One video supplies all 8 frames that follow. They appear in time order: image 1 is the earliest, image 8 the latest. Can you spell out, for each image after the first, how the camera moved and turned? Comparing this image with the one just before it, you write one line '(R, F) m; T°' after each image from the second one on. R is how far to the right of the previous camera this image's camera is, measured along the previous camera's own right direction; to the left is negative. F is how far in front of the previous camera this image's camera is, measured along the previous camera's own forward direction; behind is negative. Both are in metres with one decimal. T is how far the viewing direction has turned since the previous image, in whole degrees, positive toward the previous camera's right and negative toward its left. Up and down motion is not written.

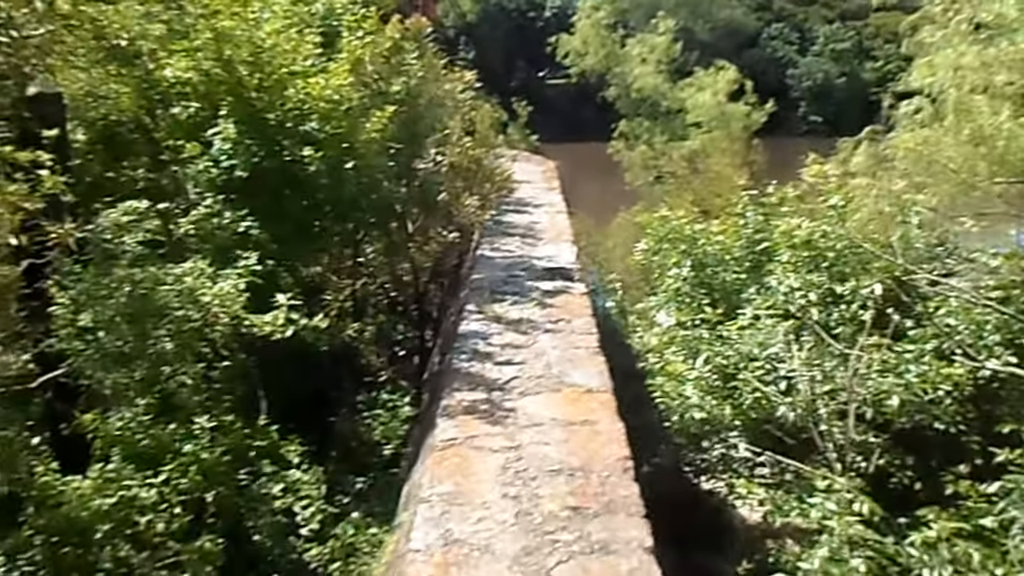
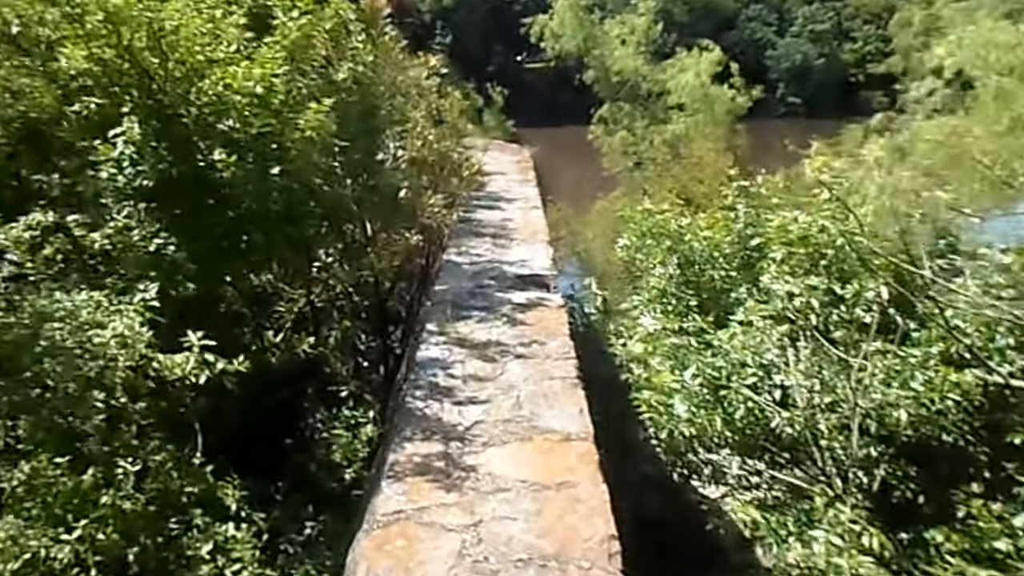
(0.0, +0.4) m; +1°
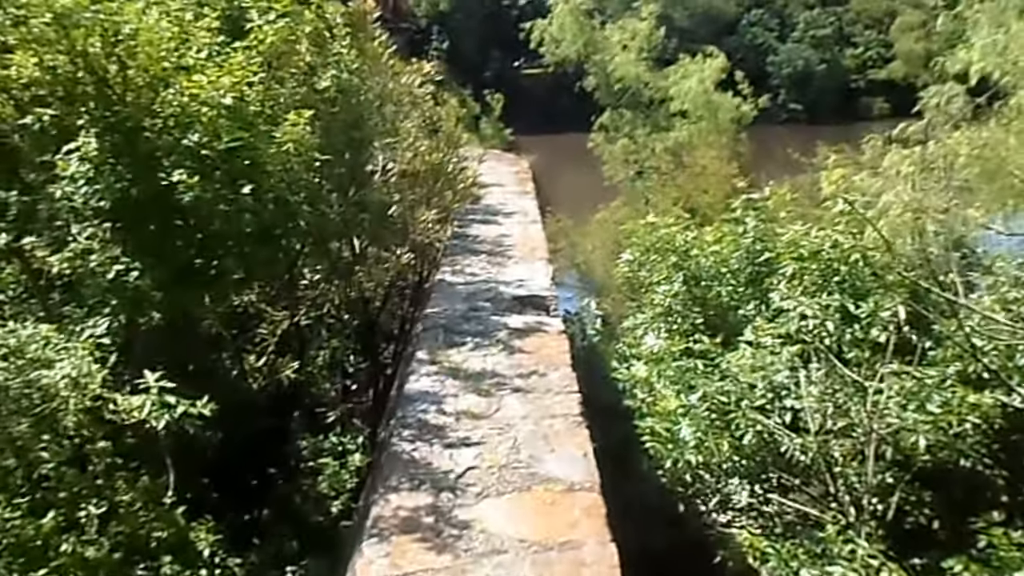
(0.0, +0.2) m; 0°
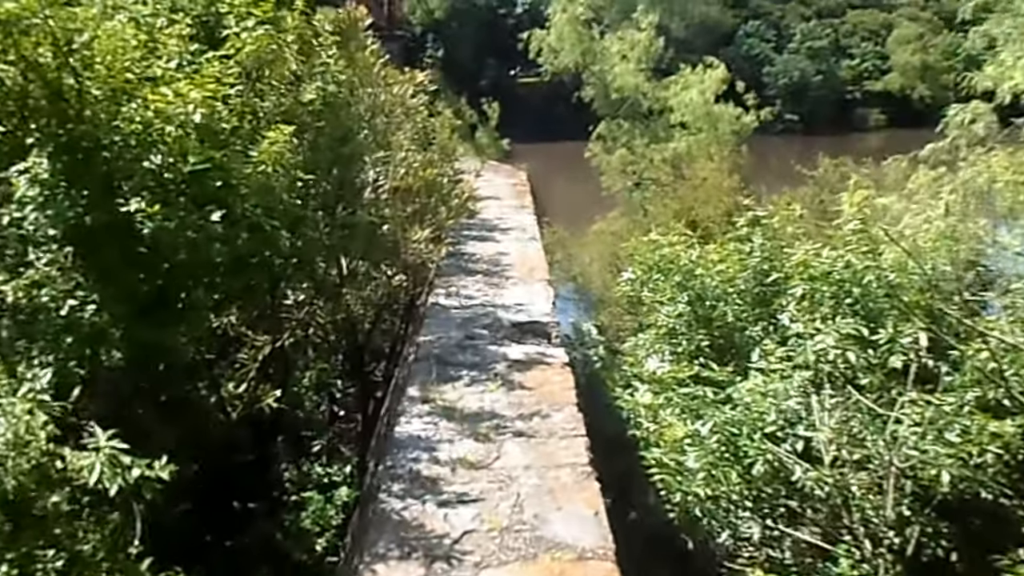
(0.0, +0.2) m; 0°
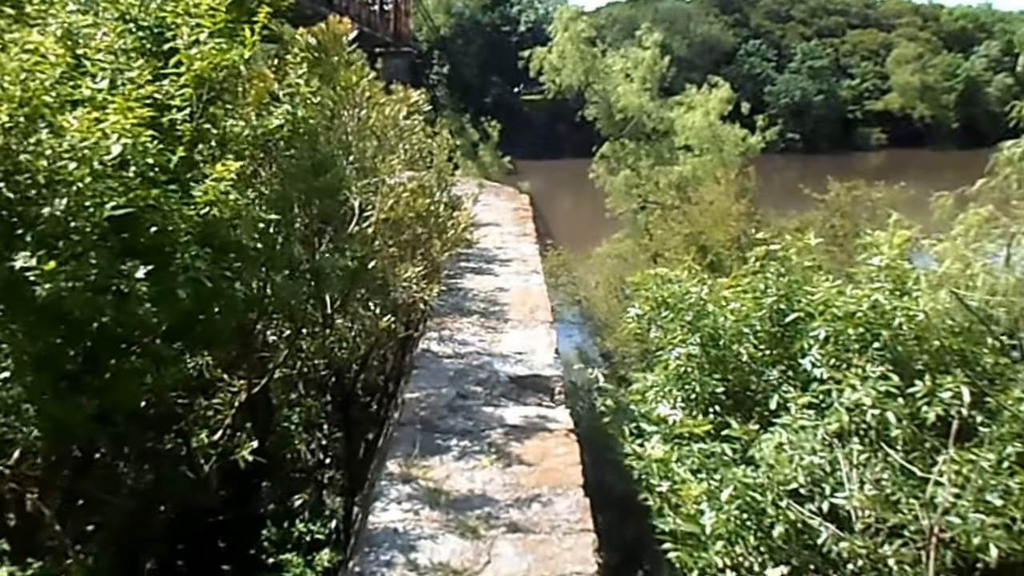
(0.0, +0.4) m; 0°
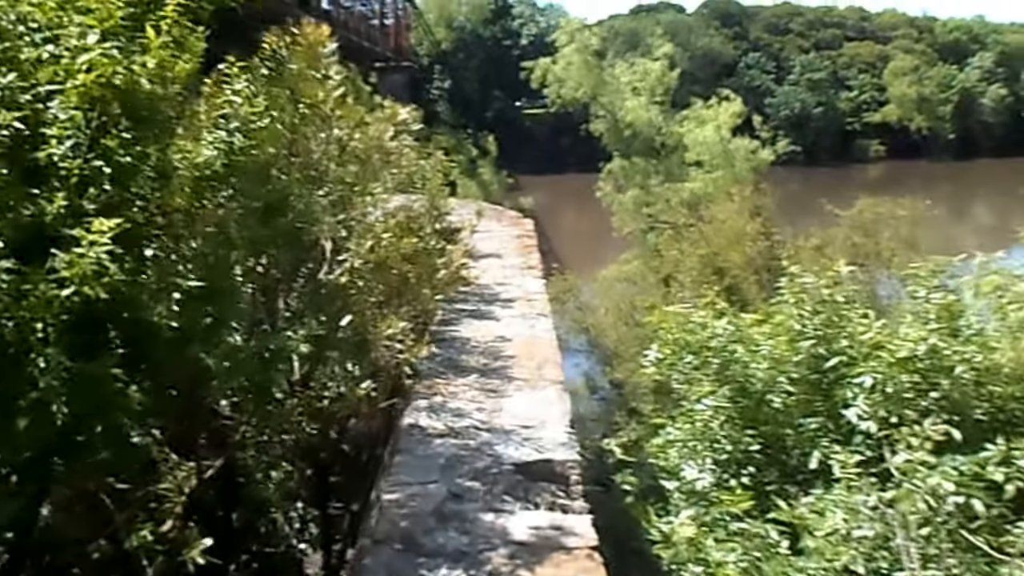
(0.0, +0.5) m; 0°
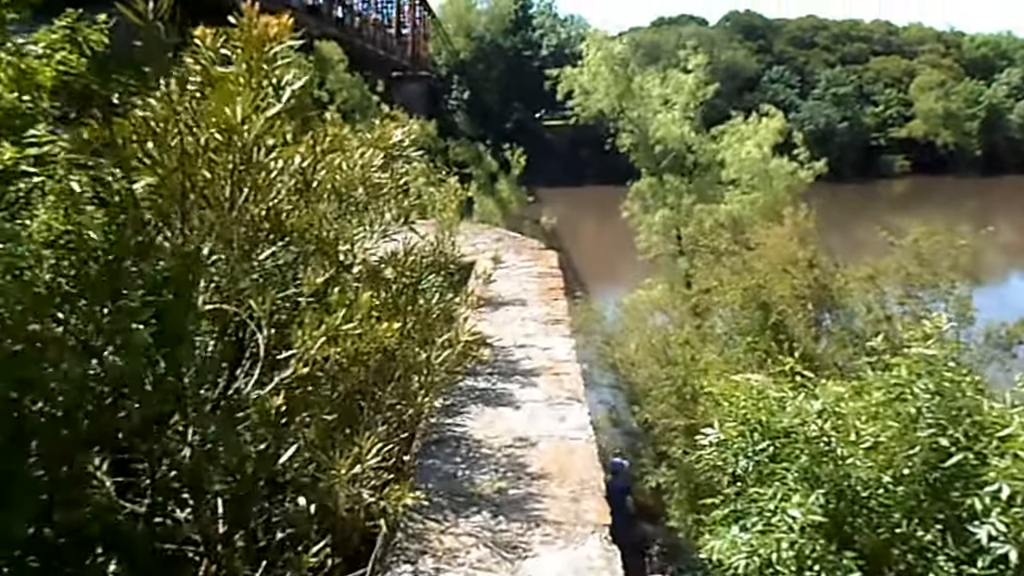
(0.0, +0.9) m; -1°
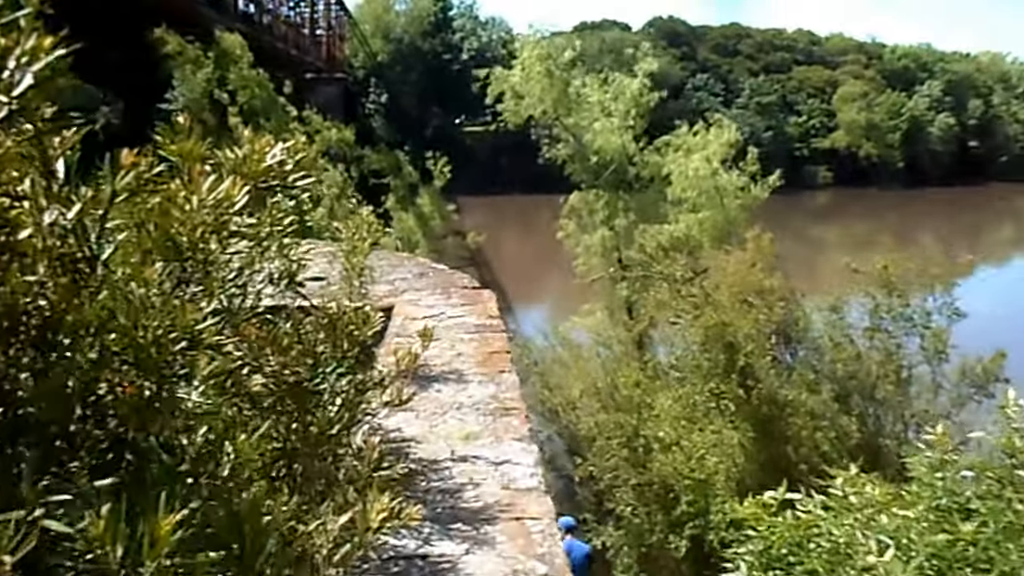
(0.0, +1.0) m; +4°
